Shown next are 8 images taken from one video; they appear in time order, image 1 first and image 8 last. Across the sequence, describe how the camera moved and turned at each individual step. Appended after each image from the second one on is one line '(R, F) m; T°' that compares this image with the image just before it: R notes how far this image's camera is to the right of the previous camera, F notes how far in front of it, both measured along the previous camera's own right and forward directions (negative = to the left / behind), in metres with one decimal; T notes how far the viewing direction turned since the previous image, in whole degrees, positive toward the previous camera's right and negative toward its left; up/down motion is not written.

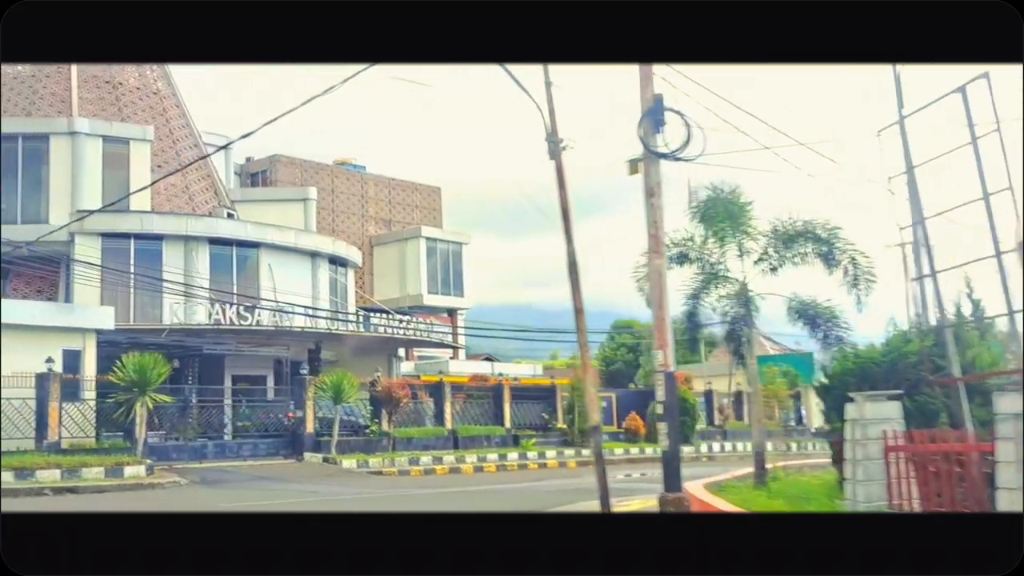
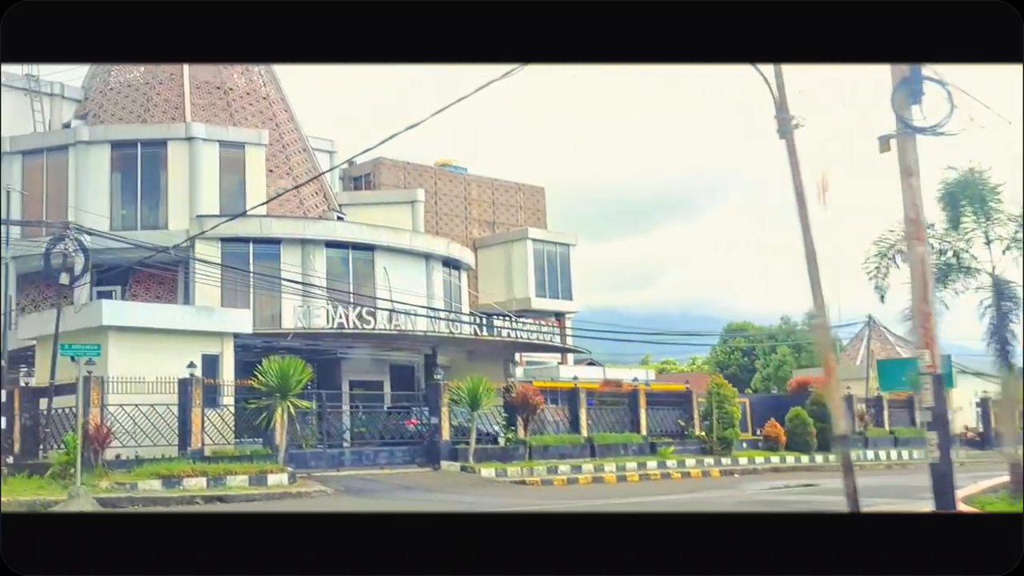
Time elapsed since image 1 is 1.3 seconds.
(-0.6, +0.3) m; -4°
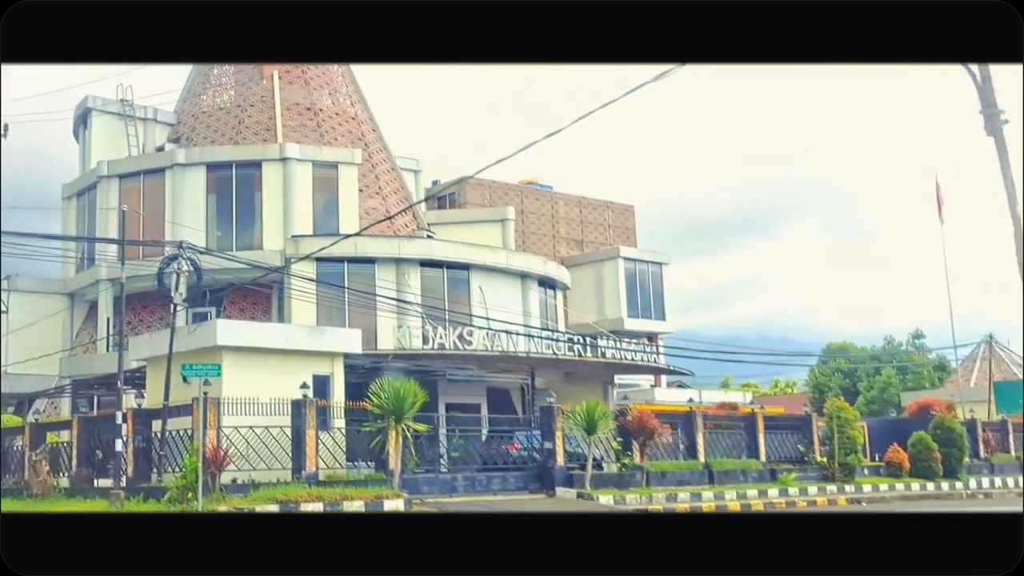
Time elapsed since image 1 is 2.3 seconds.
(-0.4, +0.2) m; -3°
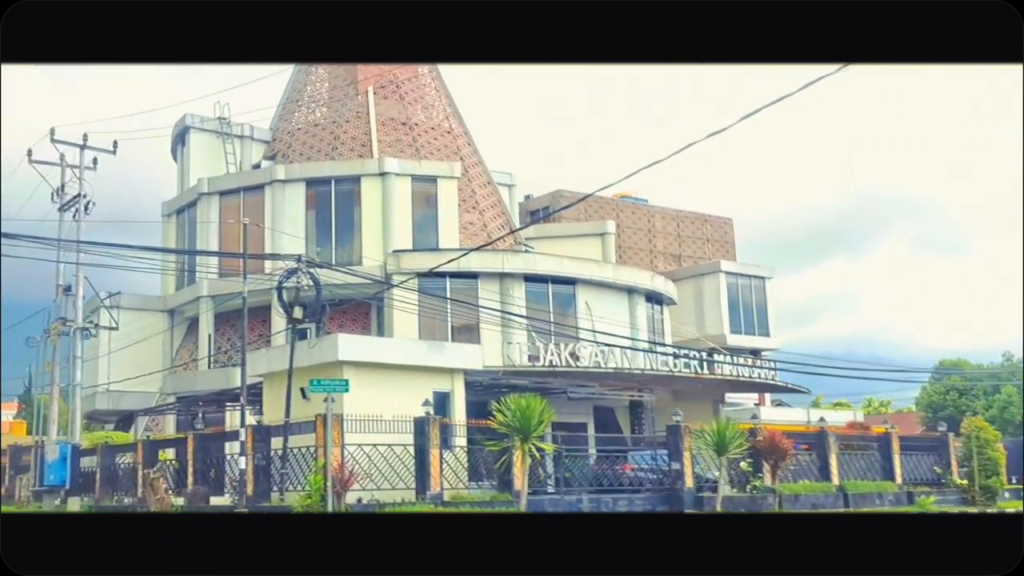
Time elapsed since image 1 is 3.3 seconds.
(-0.4, +0.2) m; -4°
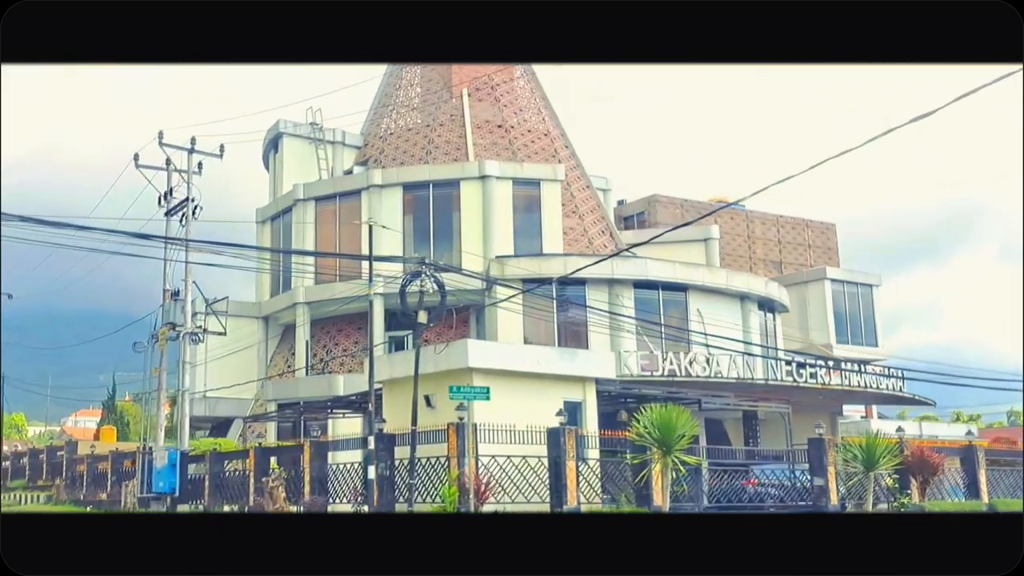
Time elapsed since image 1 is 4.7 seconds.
(-0.6, +0.3) m; -3°
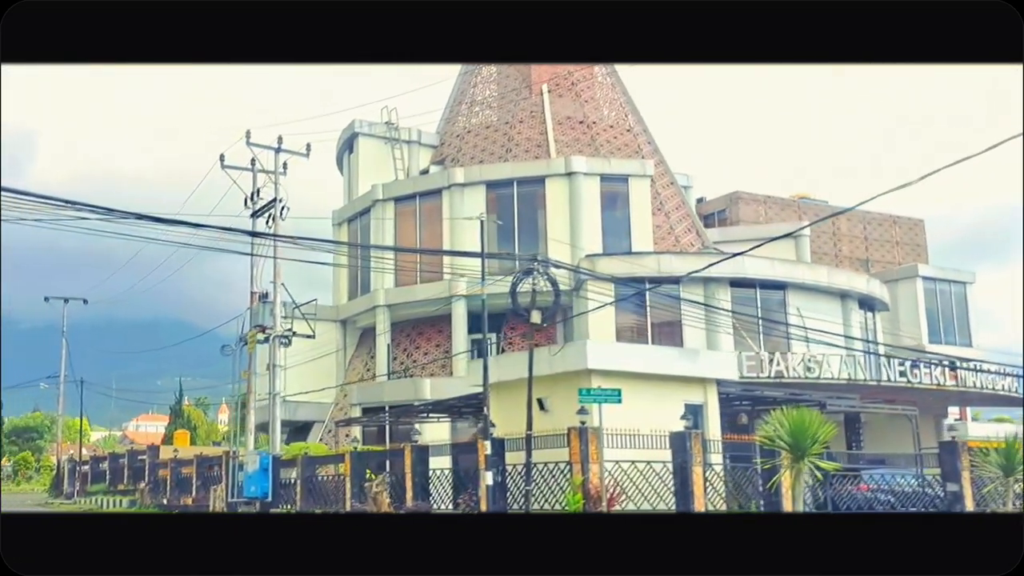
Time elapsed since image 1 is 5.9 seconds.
(-0.5, +0.2) m; -2°
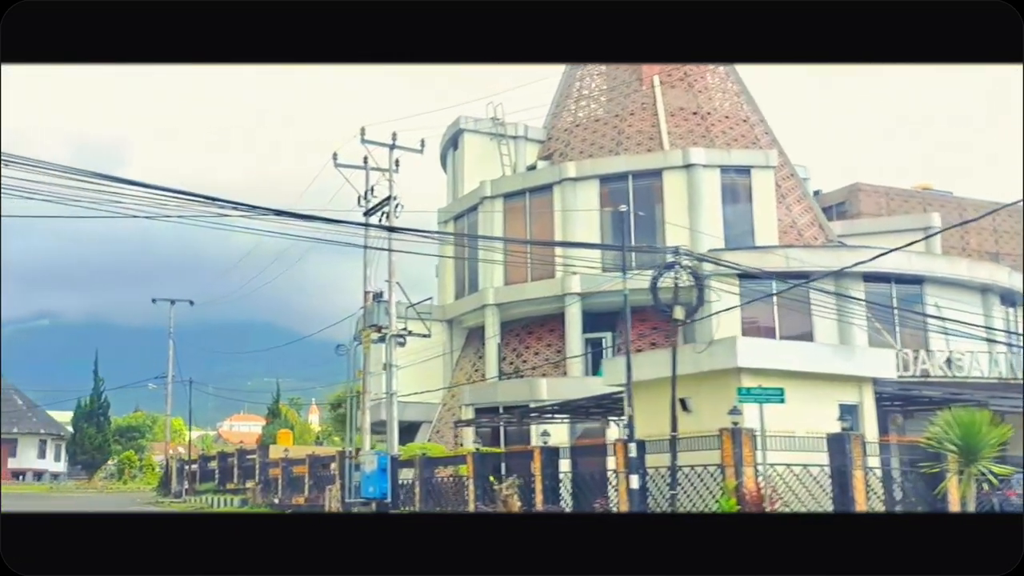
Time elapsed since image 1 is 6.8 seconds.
(-0.4, +0.2) m; -4°
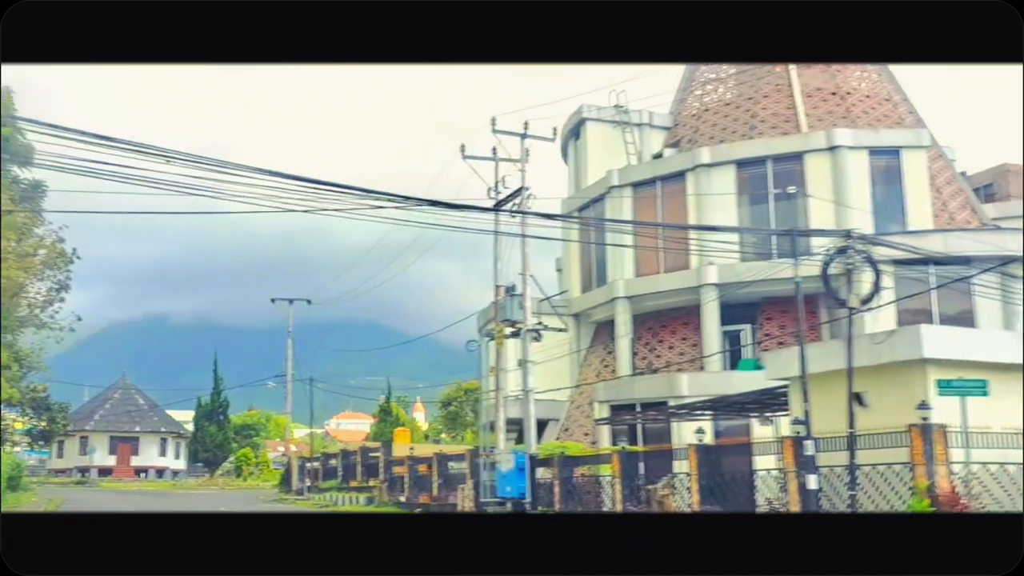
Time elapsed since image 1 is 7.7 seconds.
(-0.4, +0.2) m; -5°
